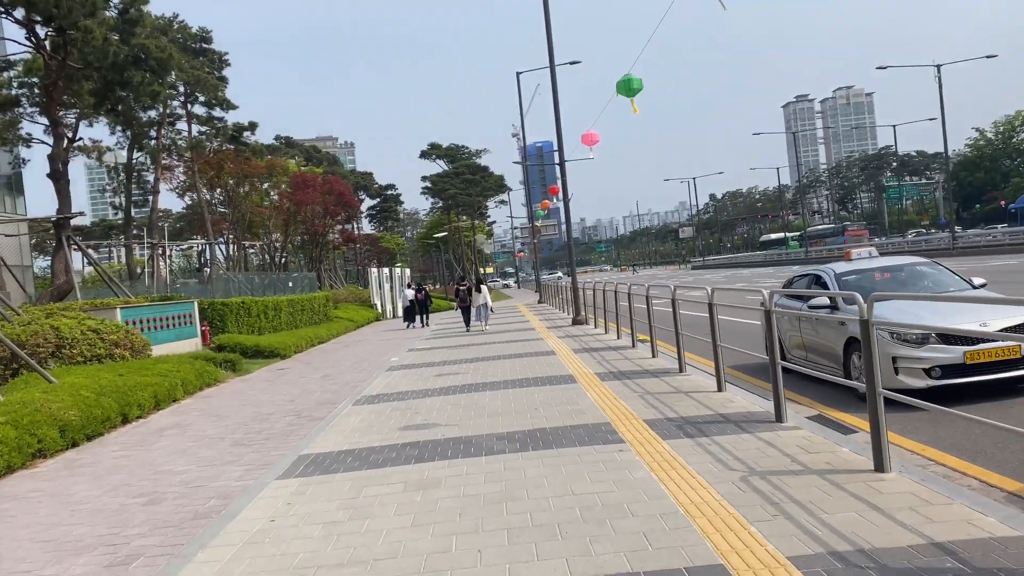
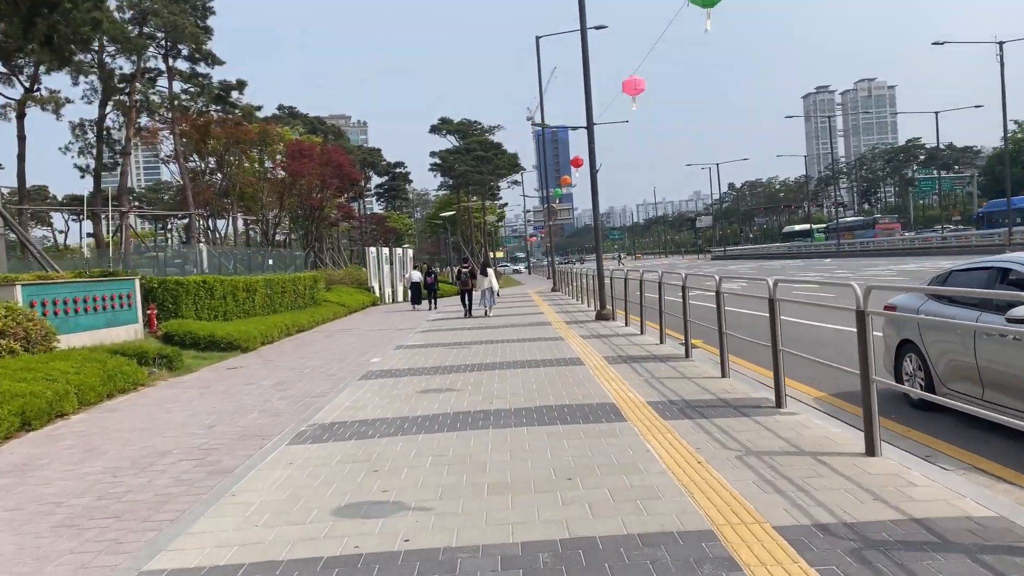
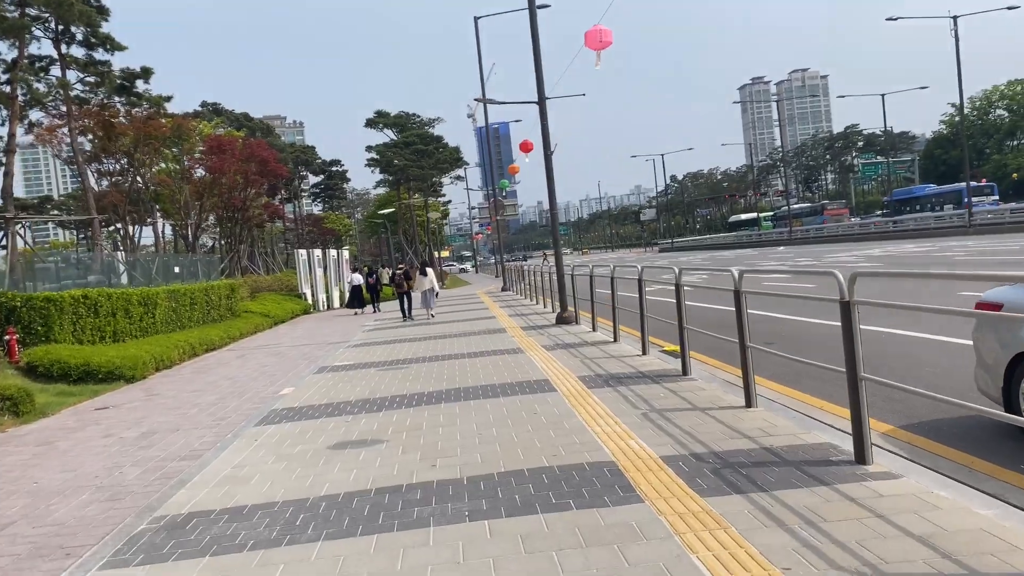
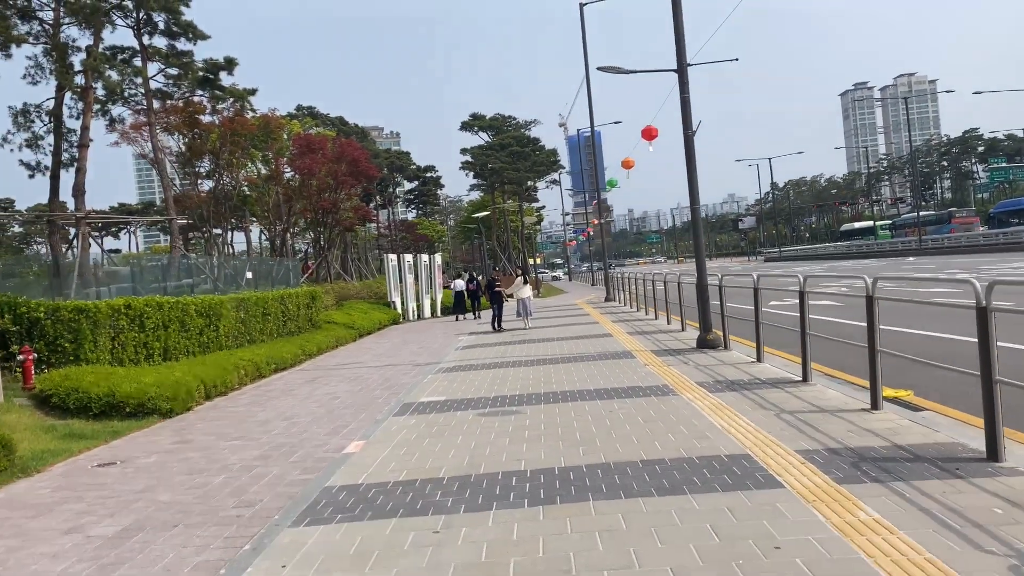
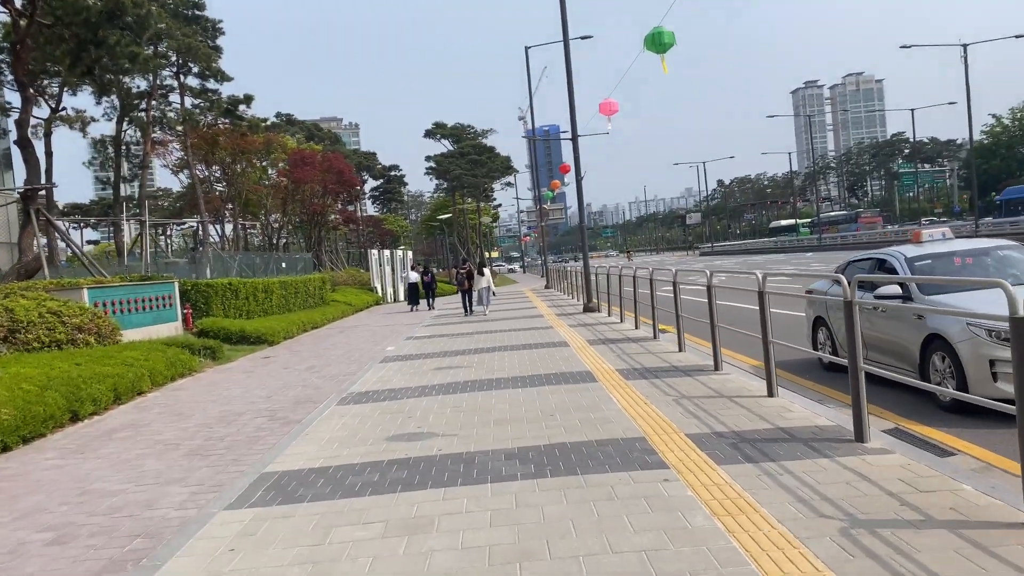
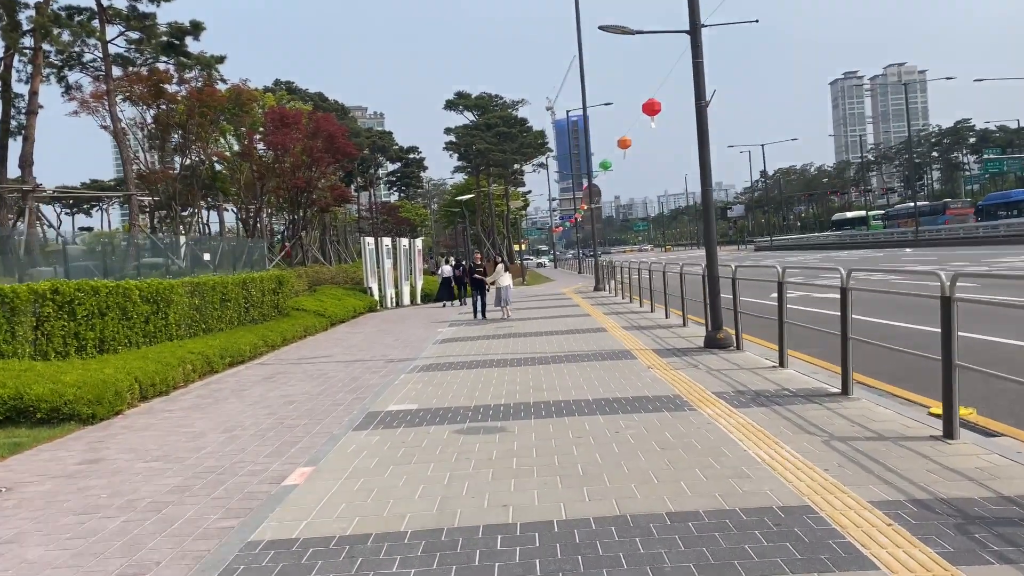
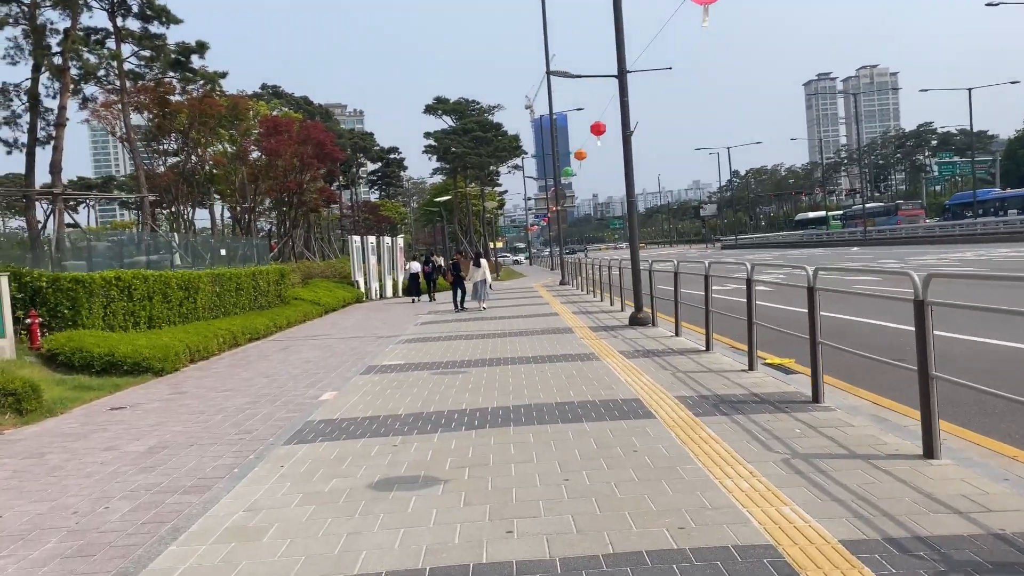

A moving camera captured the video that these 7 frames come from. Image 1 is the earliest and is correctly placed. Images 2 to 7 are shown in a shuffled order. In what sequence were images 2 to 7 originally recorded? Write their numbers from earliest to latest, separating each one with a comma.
5, 2, 3, 7, 4, 6
